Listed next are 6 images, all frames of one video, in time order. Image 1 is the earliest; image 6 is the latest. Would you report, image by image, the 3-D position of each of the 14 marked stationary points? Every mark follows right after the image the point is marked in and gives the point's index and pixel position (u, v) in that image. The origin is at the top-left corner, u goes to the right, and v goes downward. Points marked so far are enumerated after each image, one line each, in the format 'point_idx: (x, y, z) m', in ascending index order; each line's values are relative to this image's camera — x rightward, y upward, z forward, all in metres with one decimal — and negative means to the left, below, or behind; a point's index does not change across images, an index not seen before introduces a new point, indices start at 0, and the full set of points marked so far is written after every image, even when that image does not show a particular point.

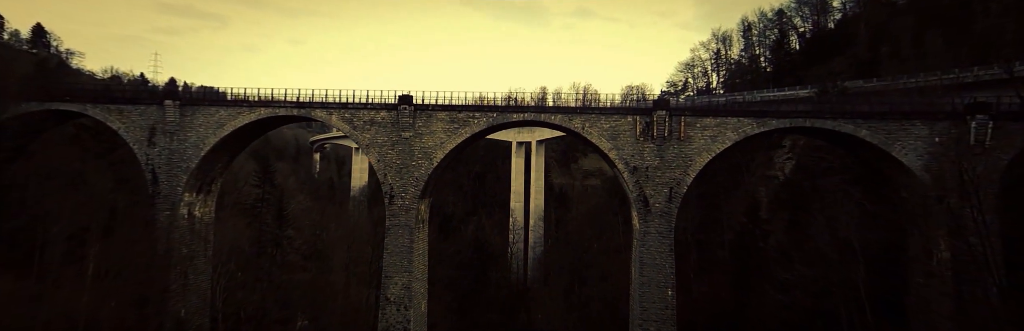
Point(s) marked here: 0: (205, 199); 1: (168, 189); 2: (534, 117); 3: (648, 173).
0: (-10.7, -1.2, +13.1) m
1: (-10.9, -0.7, +11.9) m
2: (+0.7, +1.6, +12.4) m
3: (+4.4, -0.3, +12.2) m
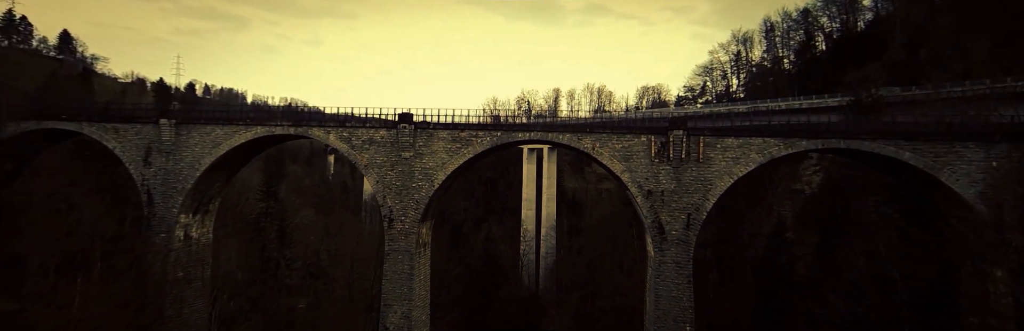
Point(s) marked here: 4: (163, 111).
0: (-10.5, -1.9, +12.7) m
1: (-10.7, -1.4, +11.6) m
2: (+0.9, +0.9, +11.7) m
3: (+4.6, -1.0, +11.3) m
4: (-10.8, +1.7, +11.6) m
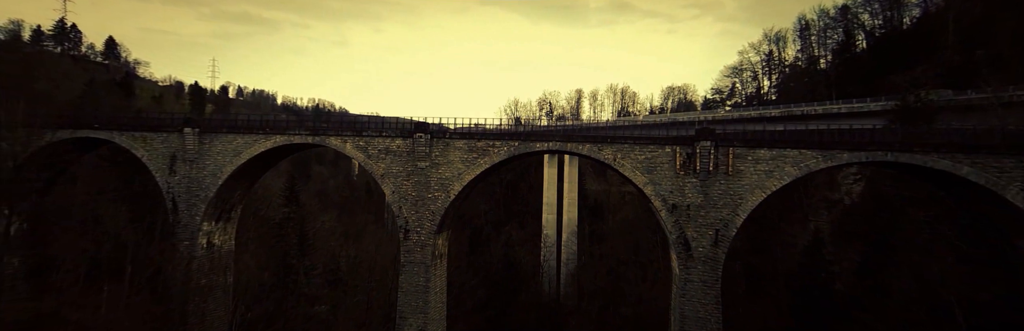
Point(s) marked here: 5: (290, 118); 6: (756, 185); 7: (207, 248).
0: (-9.9, -2.1, +13.0) m
1: (-10.2, -1.7, +11.8) m
2: (+1.4, +0.6, +11.3) m
3: (+5.1, -1.3, +10.7) m
4: (-10.2, +1.4, +11.9) m
5: (-7.2, +1.5, +12.3) m
6: (+6.7, -0.5, +10.3) m
7: (-9.9, -2.7, +12.3) m
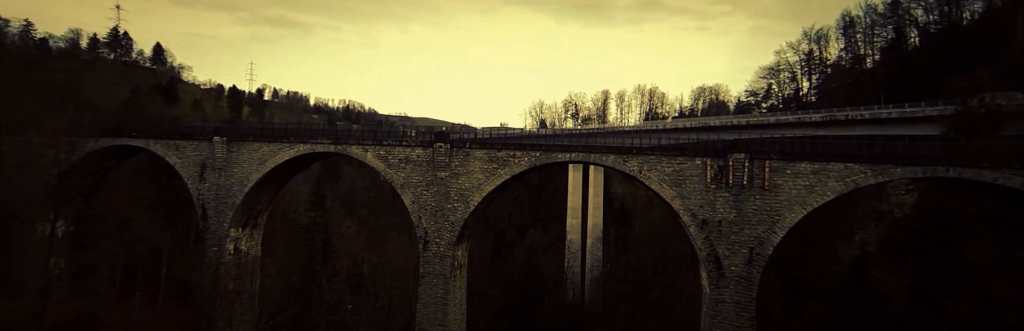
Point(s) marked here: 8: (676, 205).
0: (-9.2, -2.4, +13.3) m
1: (-9.6, -1.9, +12.2) m
2: (+2.0, +0.2, +10.8) m
3: (+5.6, -1.7, +10.1) m
4: (-9.6, +1.2, +12.2) m
5: (-6.6, +1.3, +12.4) m
6: (+7.2, -0.9, +9.5) m
7: (-9.3, -2.9, +12.6) m
8: (+4.6, -1.1, +10.5) m
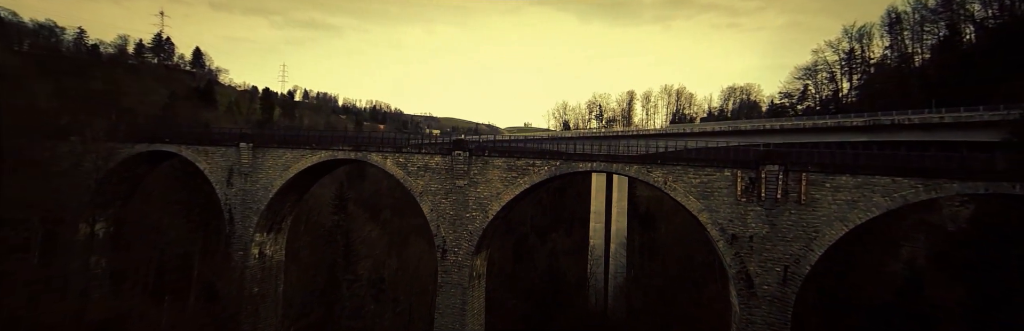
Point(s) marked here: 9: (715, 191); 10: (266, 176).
0: (-8.5, -2.6, +13.6) m
1: (-9.0, -2.1, +12.5) m
2: (+2.5, 0.0, +10.4) m
3: (+6.1, -2.0, +9.5) m
4: (-8.9, +1.0, +12.5) m
5: (-5.9, +1.1, +12.6) m
6: (+7.6, -1.2, +8.9) m
7: (-8.7, -3.1, +12.9) m
8: (+5.0, -1.4, +9.9) m
9: (+5.3, -0.7, +9.8) m
10: (-8.1, -0.4, +12.5) m
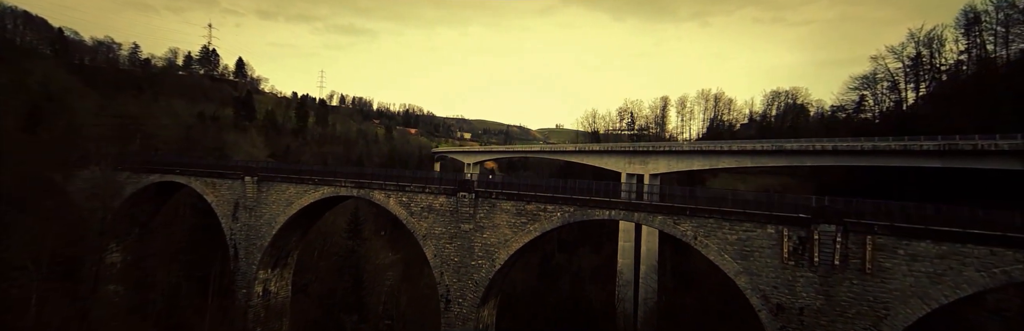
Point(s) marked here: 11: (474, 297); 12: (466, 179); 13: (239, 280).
0: (-8.1, -3.7, +13.2) m
1: (-8.6, -3.2, +12.2) m
2: (+2.7, -1.2, +9.2) m
3: (+6.1, -3.2, +7.9) m
4: (-8.5, -0.1, +12.2) m
5: (-5.5, -0.1, +12.0) m
6: (+7.6, -2.4, +7.2) m
7: (-8.3, -4.2, +12.5) m
8: (+5.2, -2.6, +8.5) m
9: (+5.4, -1.9, +8.3) m
10: (-7.8, -1.5, +12.1) m
11: (-1.1, -3.5, +10.2) m
12: (-1.3, -0.4, +10.4) m
13: (-8.9, -3.7, +12.2) m
